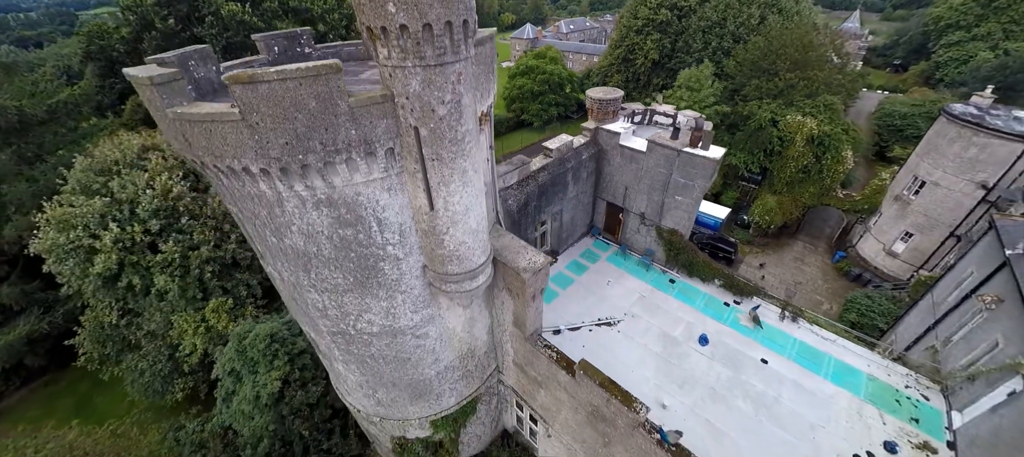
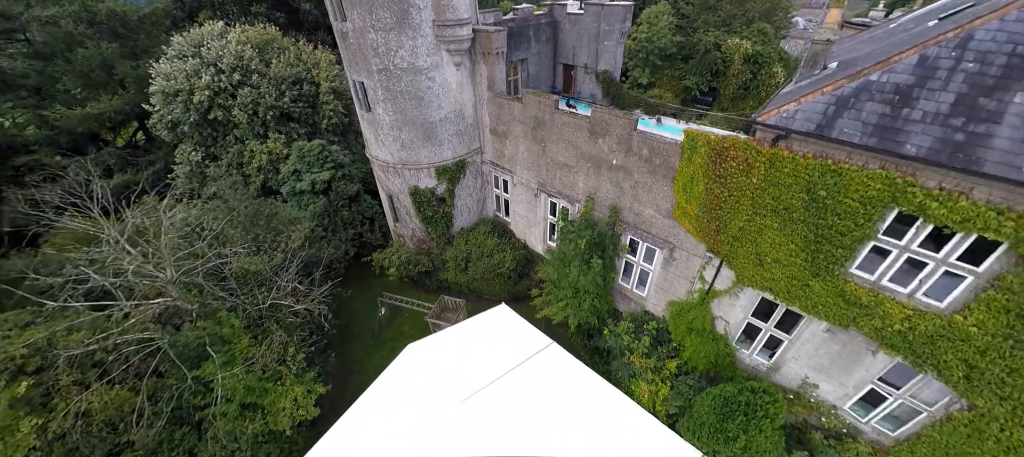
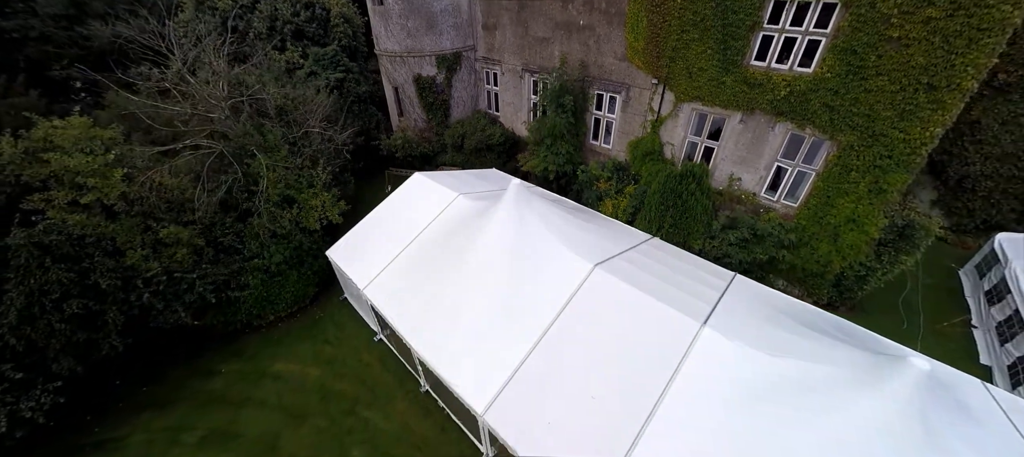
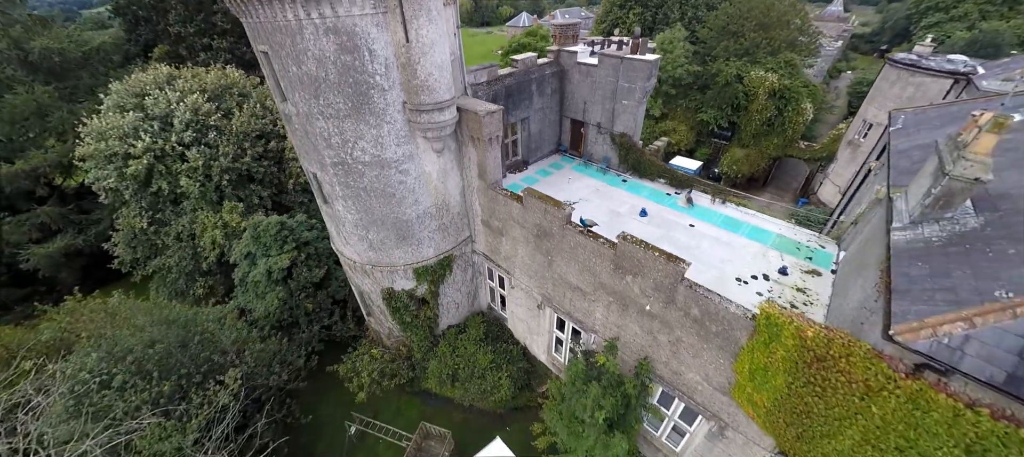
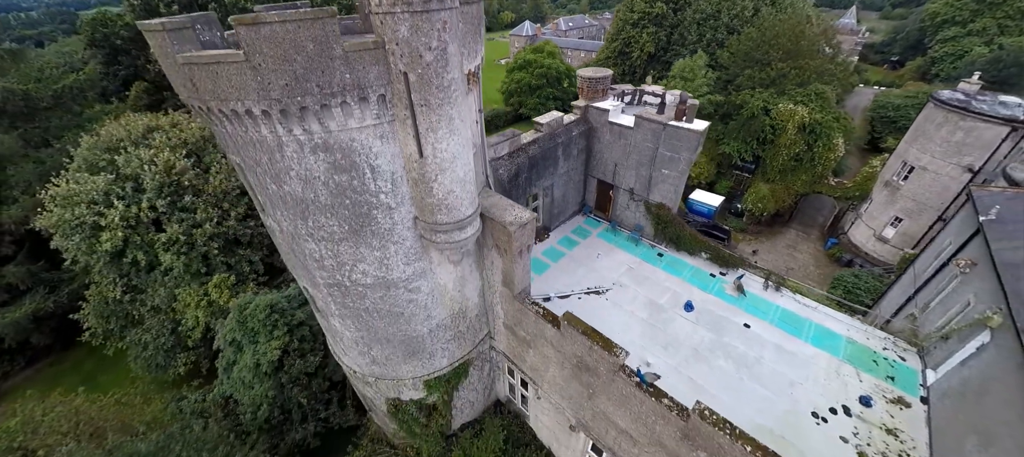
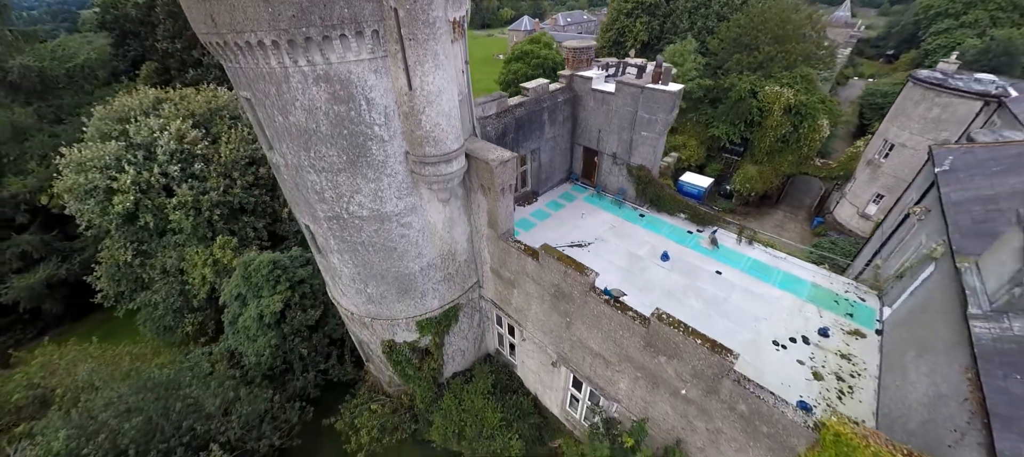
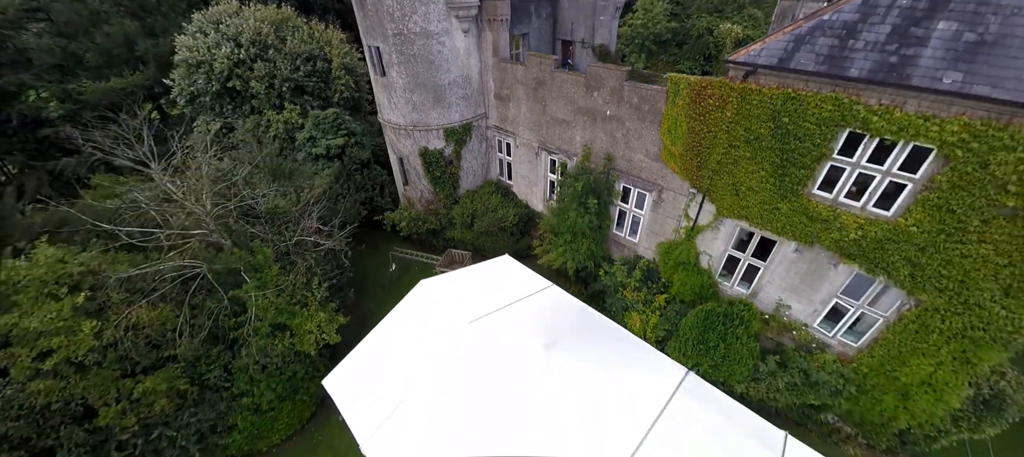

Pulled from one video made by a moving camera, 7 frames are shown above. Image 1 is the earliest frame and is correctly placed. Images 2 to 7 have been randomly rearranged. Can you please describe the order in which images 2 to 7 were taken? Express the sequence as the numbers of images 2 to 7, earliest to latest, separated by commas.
5, 6, 4, 2, 7, 3
